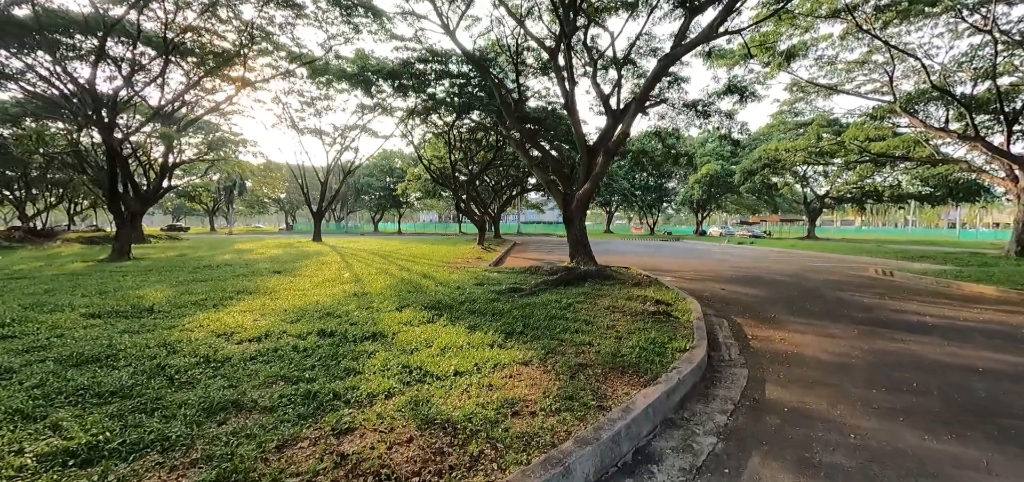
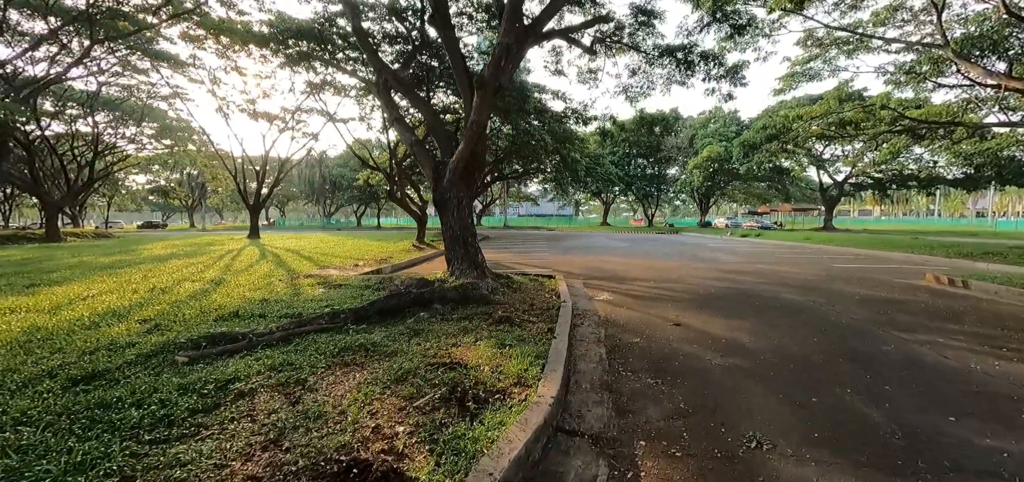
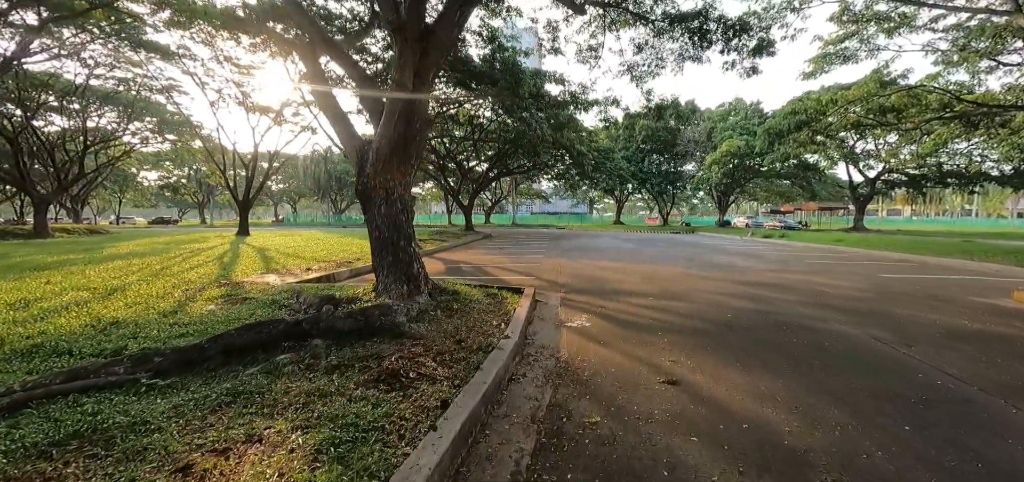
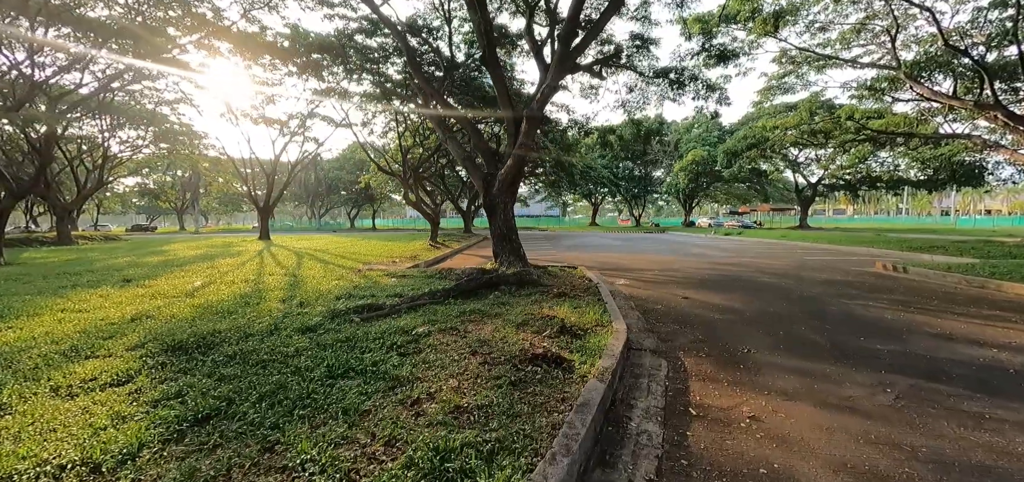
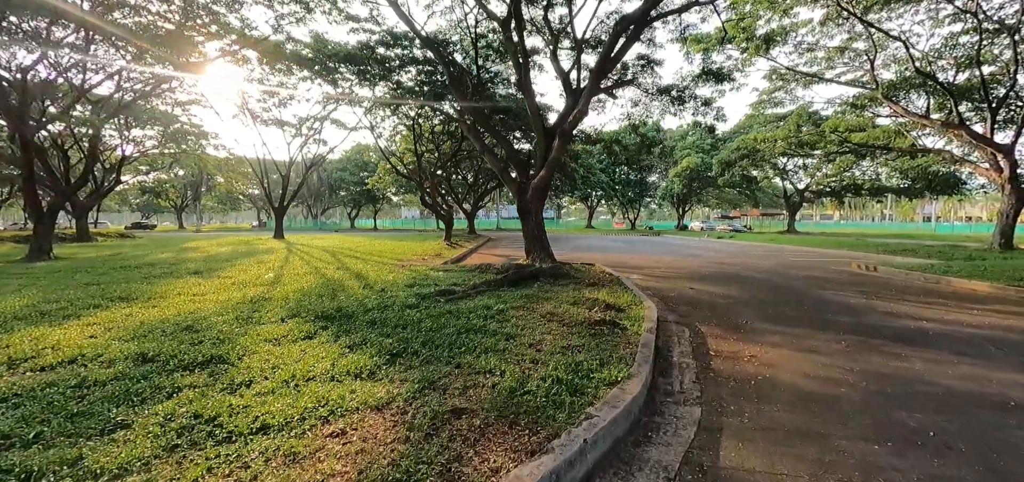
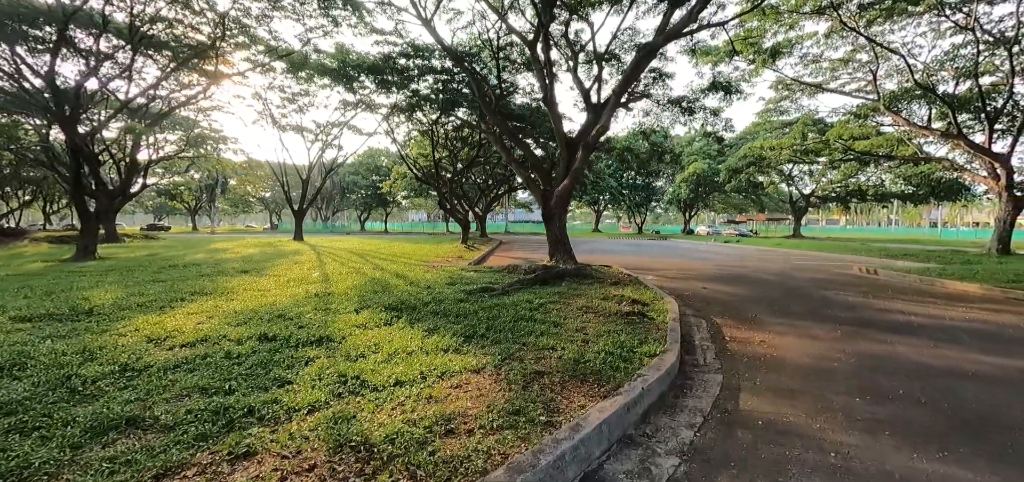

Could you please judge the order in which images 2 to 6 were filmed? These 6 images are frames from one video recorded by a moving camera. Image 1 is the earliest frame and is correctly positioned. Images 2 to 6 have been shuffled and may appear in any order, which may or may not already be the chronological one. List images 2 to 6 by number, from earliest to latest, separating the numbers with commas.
6, 5, 4, 2, 3
